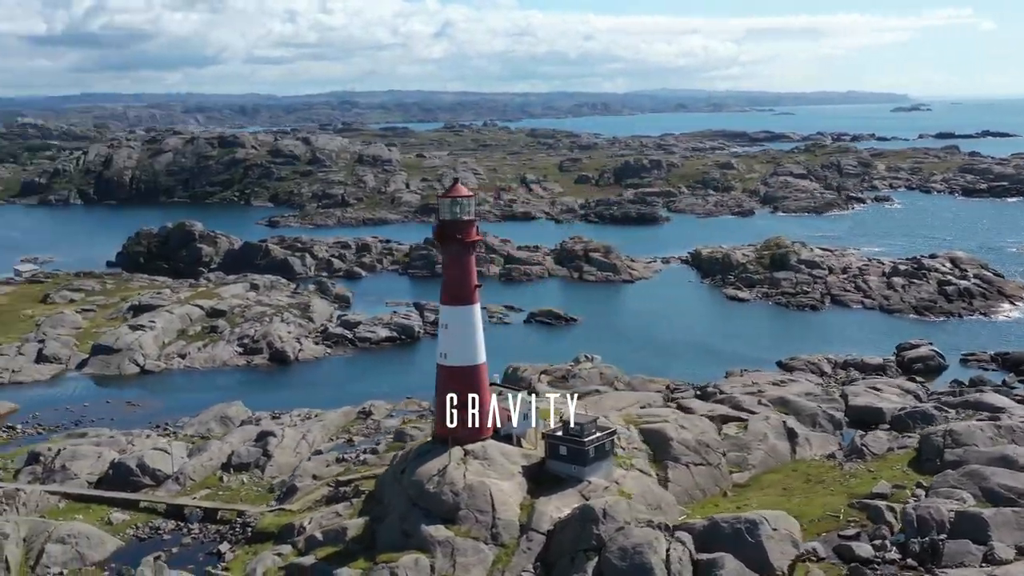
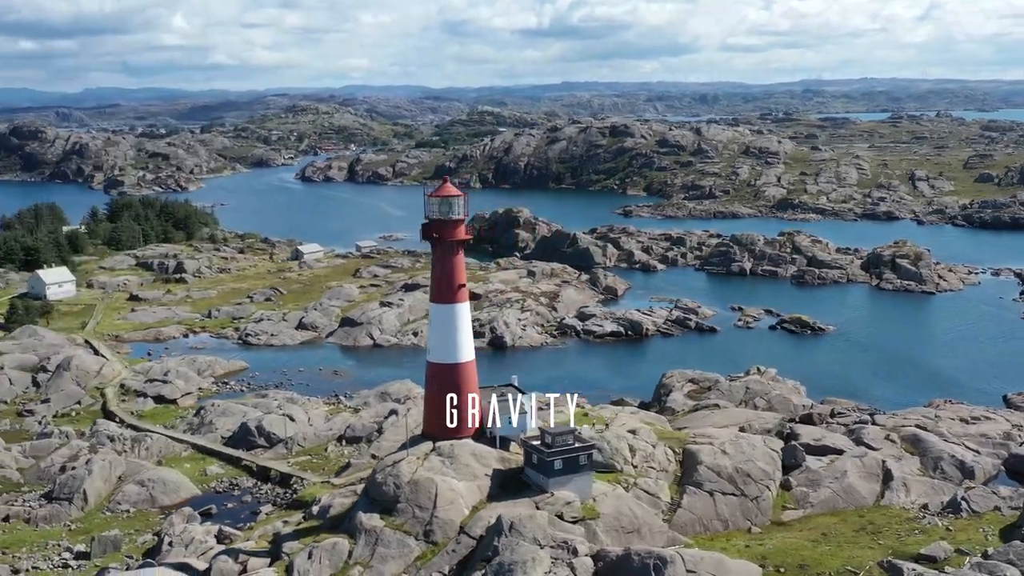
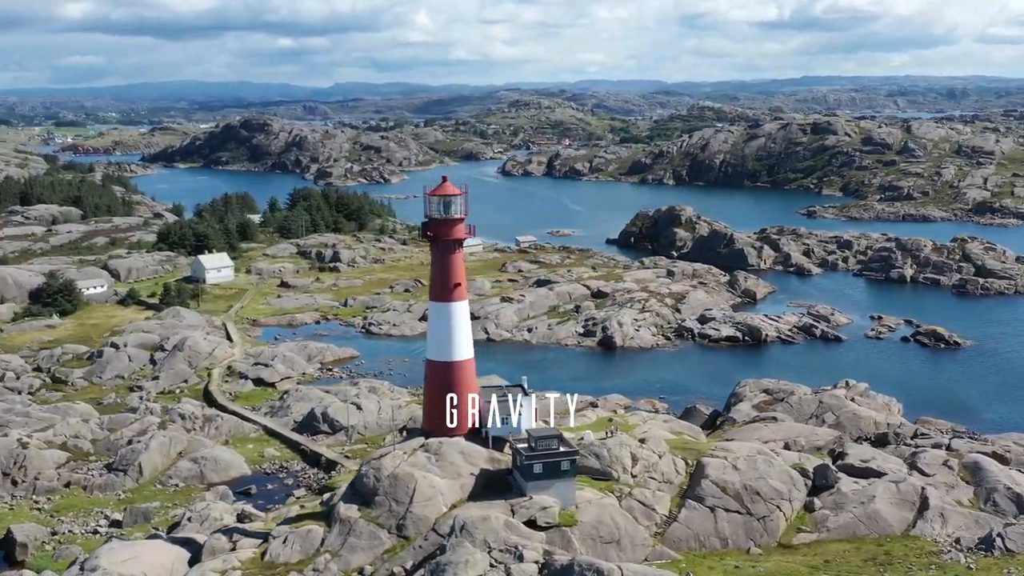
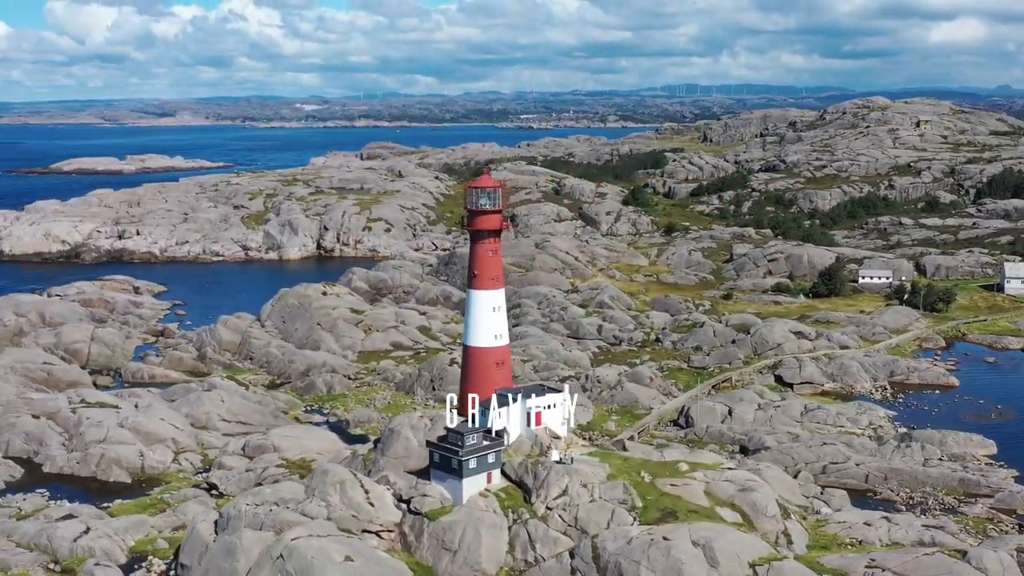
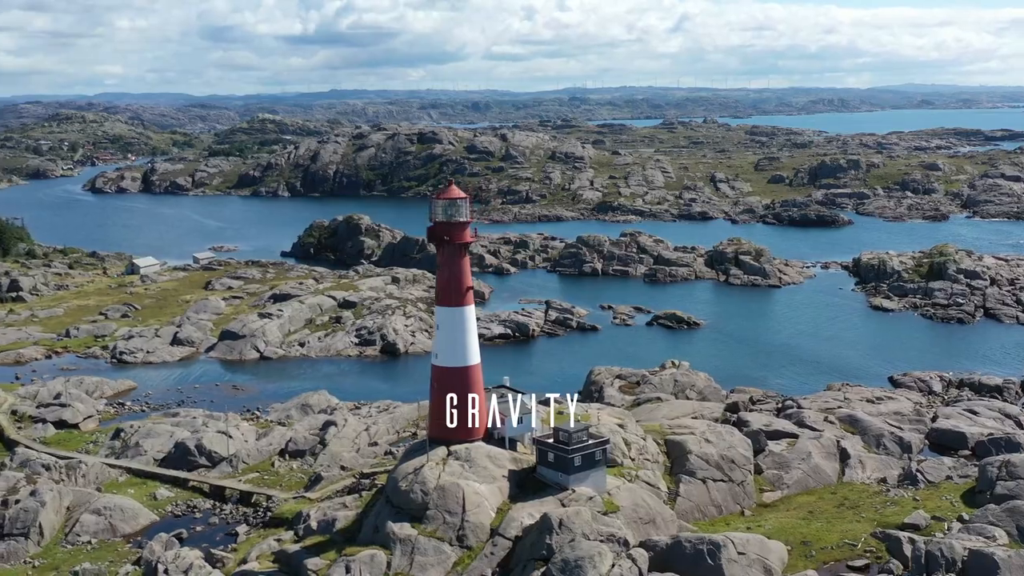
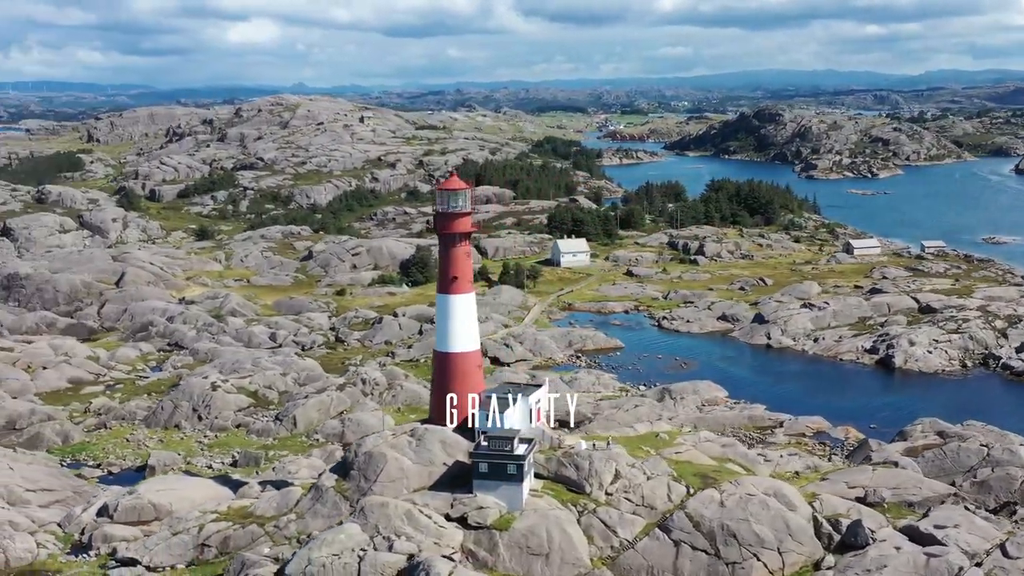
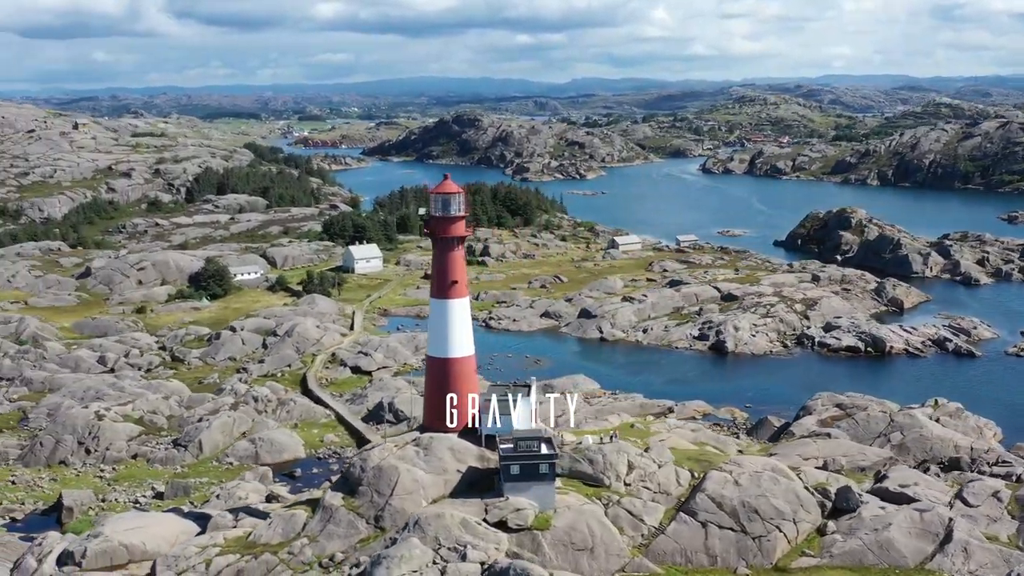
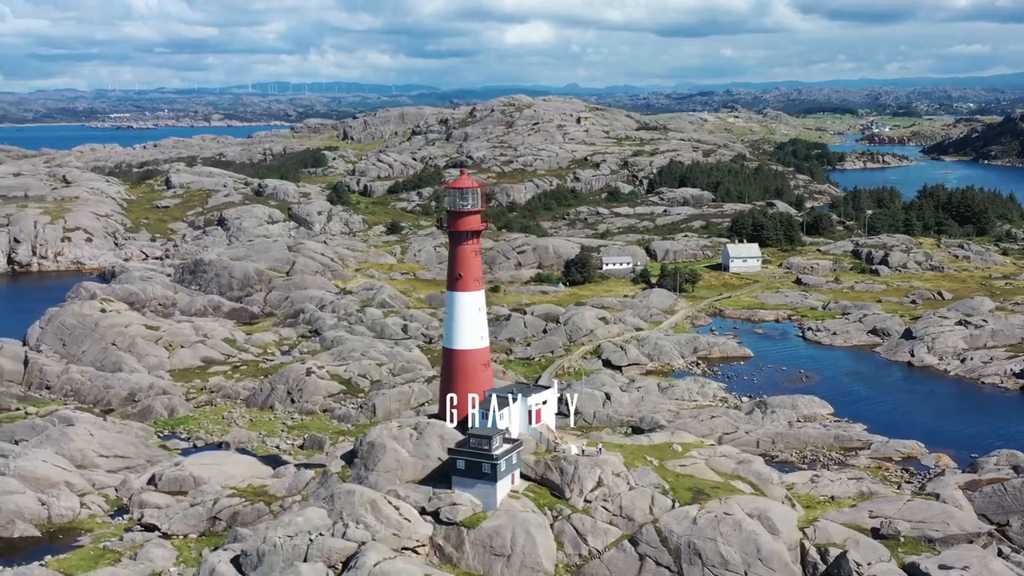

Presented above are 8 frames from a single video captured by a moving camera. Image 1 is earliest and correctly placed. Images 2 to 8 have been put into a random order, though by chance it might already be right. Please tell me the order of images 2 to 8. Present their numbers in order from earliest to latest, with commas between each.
5, 2, 3, 7, 6, 8, 4
